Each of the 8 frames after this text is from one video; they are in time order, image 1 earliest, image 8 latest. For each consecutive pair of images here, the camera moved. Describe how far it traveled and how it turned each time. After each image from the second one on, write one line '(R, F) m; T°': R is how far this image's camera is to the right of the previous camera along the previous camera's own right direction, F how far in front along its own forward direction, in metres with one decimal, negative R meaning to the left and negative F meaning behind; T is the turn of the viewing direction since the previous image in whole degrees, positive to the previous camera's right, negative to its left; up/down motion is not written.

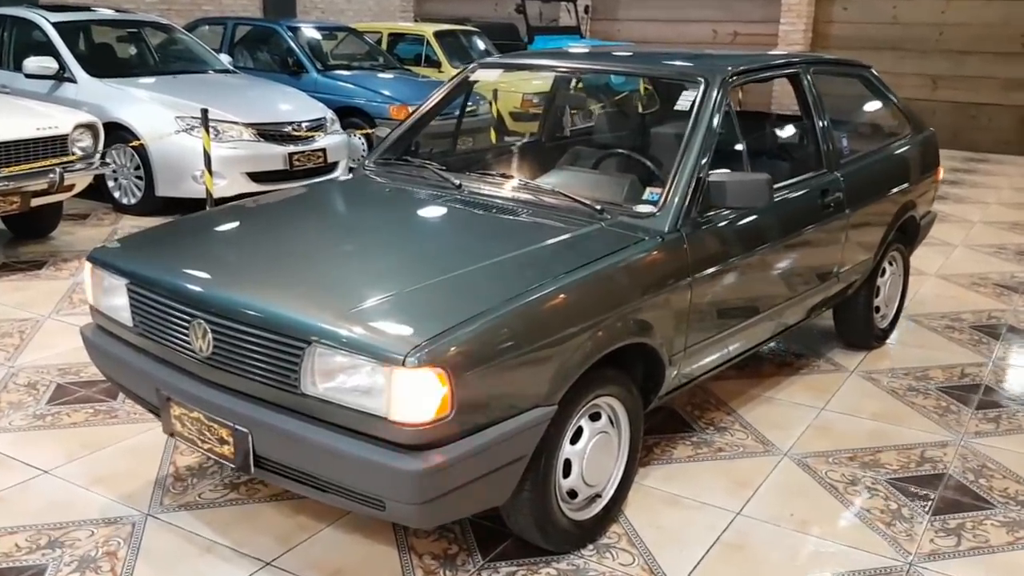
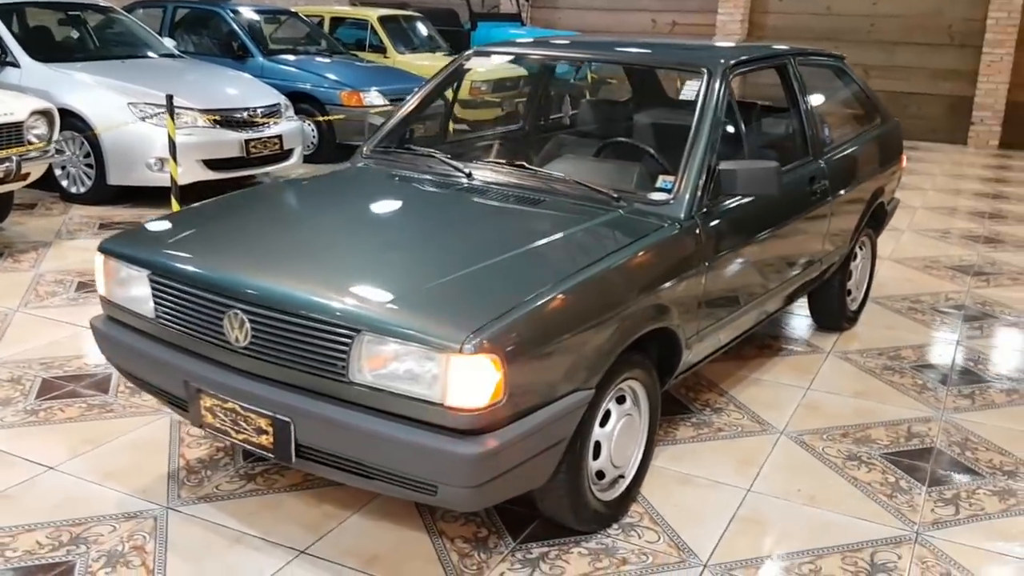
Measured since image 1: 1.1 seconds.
(-0.3, 0.0) m; +5°
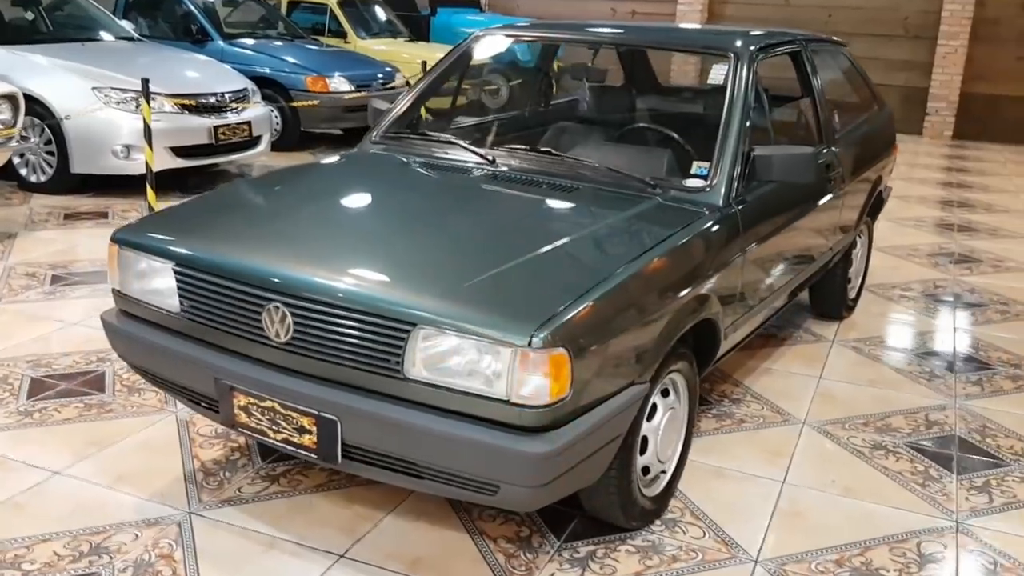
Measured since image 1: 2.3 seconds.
(-0.3, +0.1) m; +4°
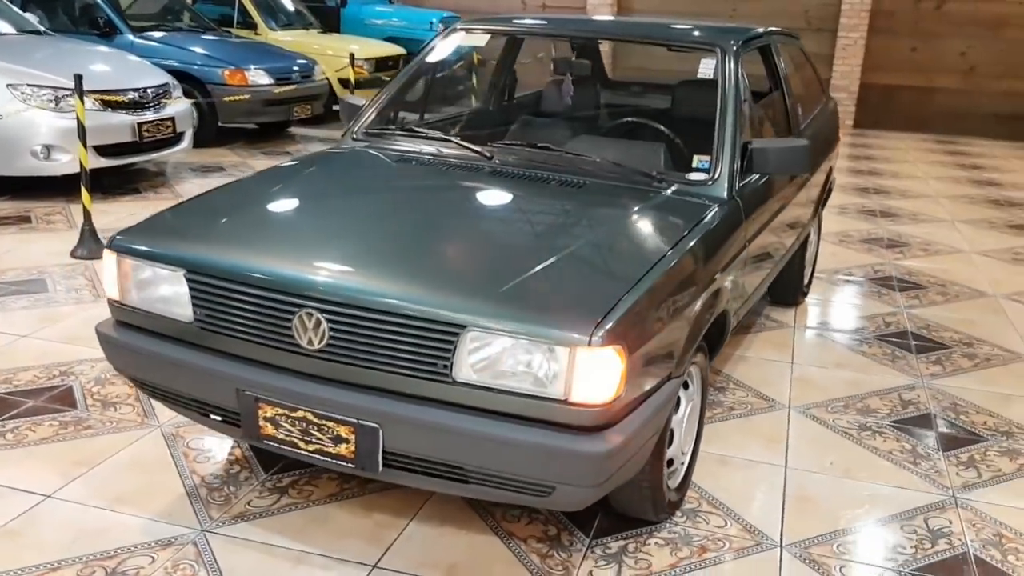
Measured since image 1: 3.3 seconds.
(-0.3, 0.0) m; +6°
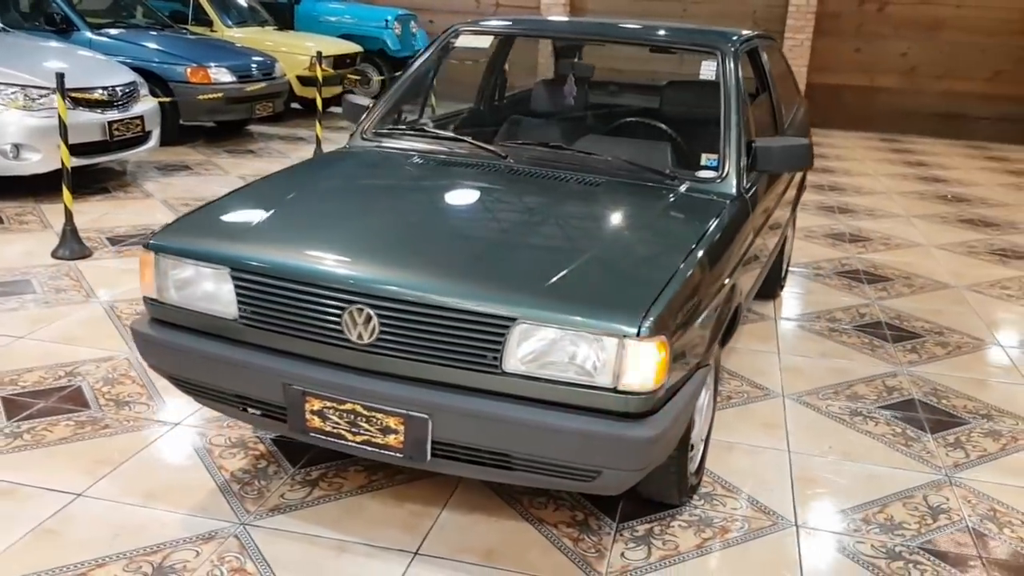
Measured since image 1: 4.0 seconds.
(-0.2, -0.1) m; +4°
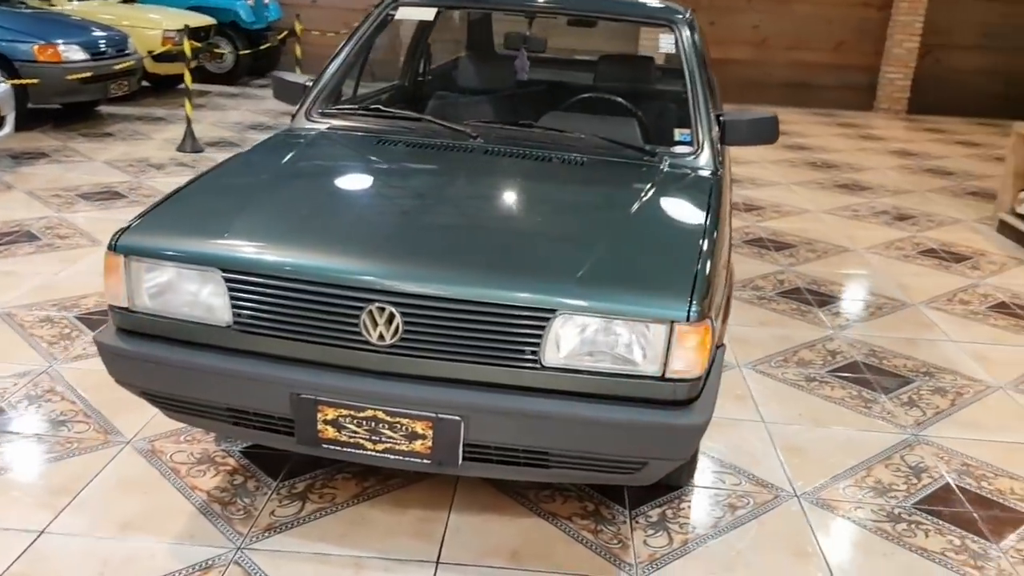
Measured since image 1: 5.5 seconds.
(-0.4, +0.2) m; +9°
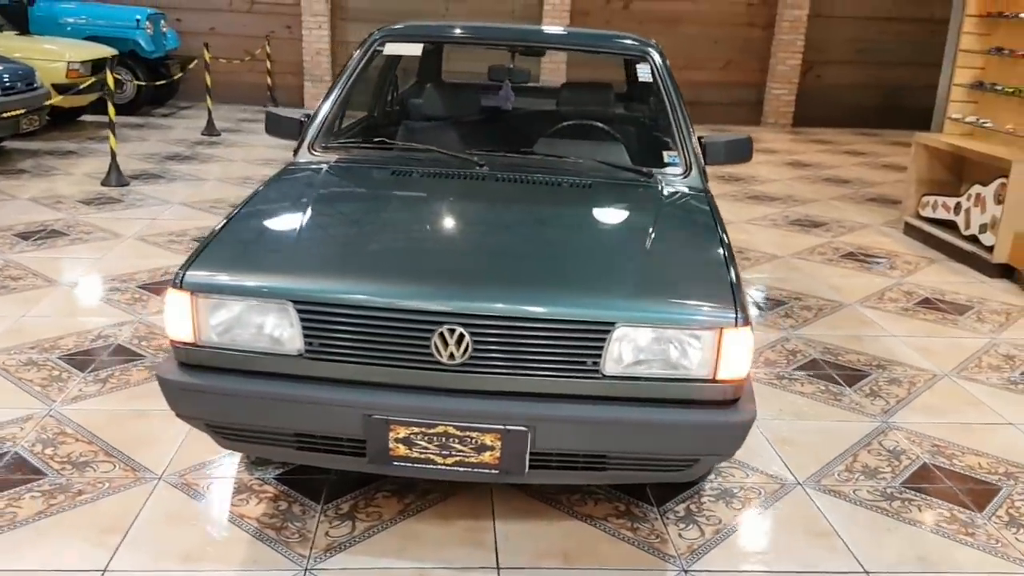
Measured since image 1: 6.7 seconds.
(-0.4, -0.1) m; +7°
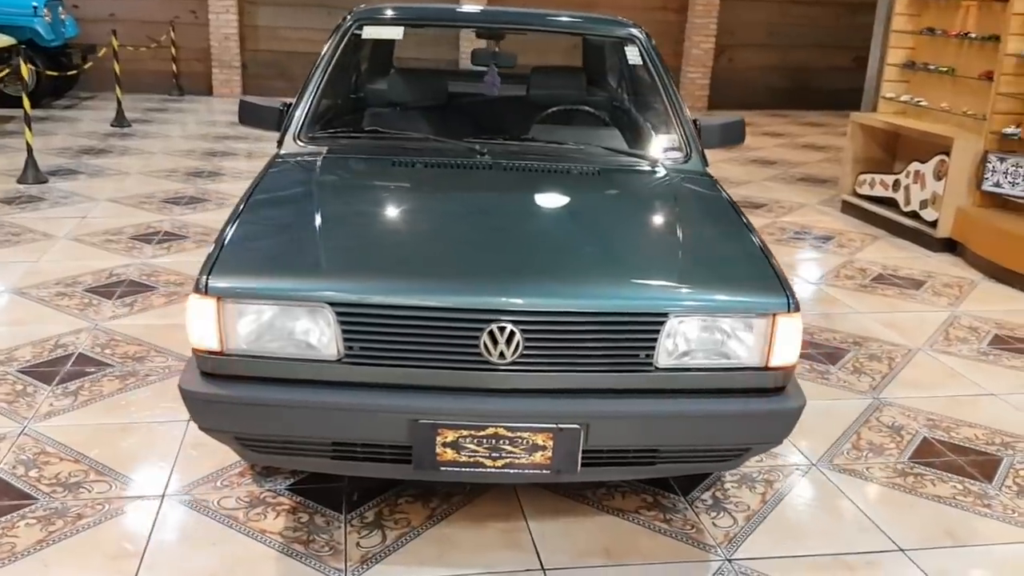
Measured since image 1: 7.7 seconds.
(-0.3, +0.1) m; +6°
